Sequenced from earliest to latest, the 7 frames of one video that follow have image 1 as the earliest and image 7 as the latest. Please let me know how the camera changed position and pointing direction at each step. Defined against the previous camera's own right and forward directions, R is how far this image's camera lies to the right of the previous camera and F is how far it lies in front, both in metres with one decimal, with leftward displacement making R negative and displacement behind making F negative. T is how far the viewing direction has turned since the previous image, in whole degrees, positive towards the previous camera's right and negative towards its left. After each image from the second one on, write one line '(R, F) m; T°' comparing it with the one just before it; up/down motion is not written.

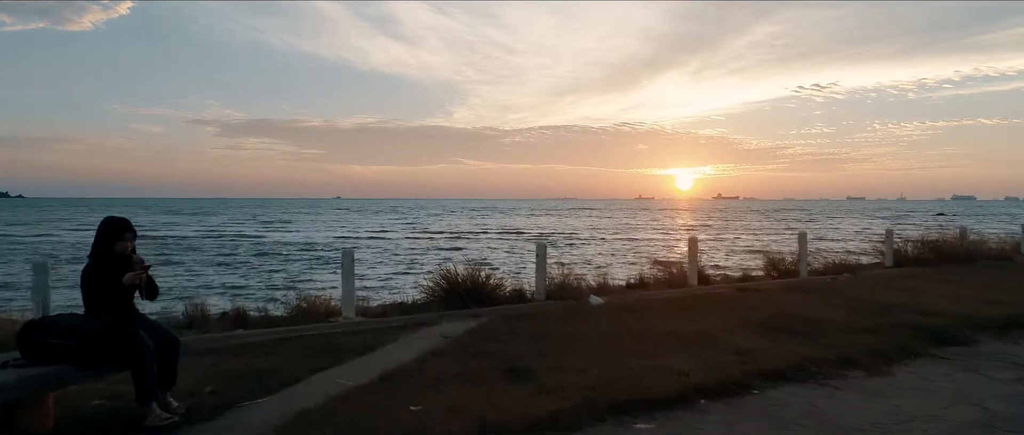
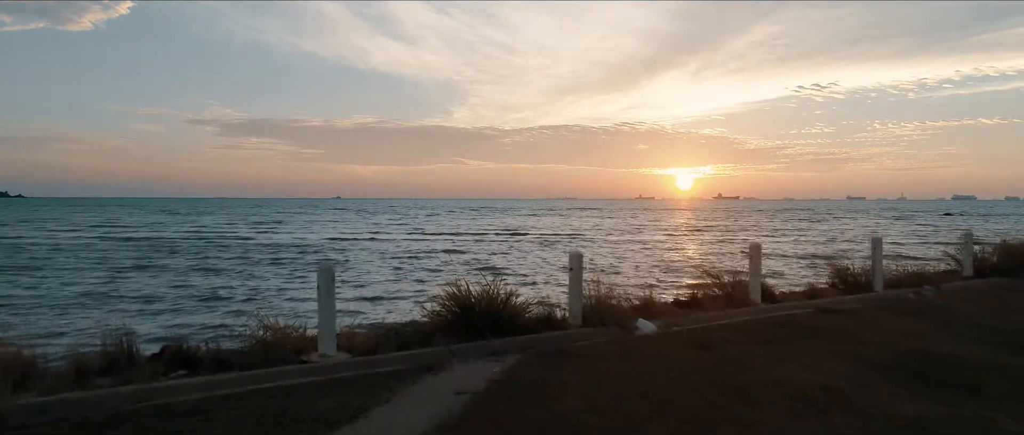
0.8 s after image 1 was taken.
(-0.3, +2.1) m; 0°
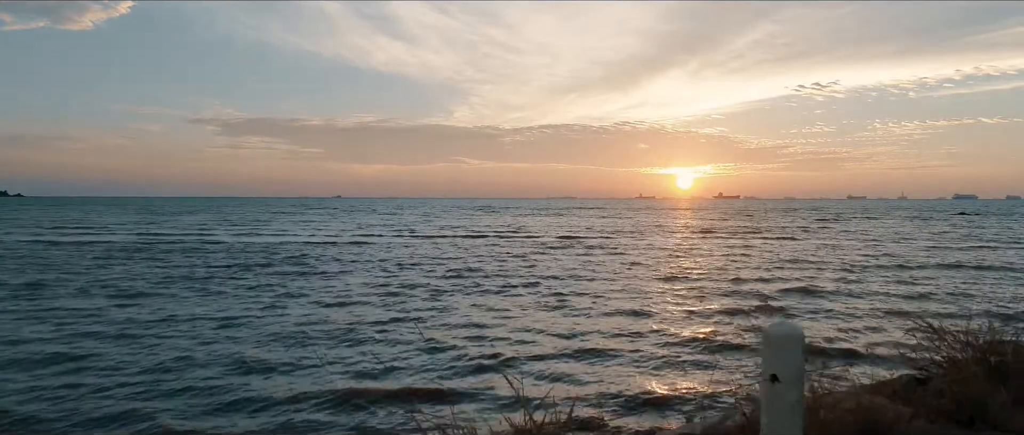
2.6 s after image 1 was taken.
(-0.4, +4.9) m; 0°
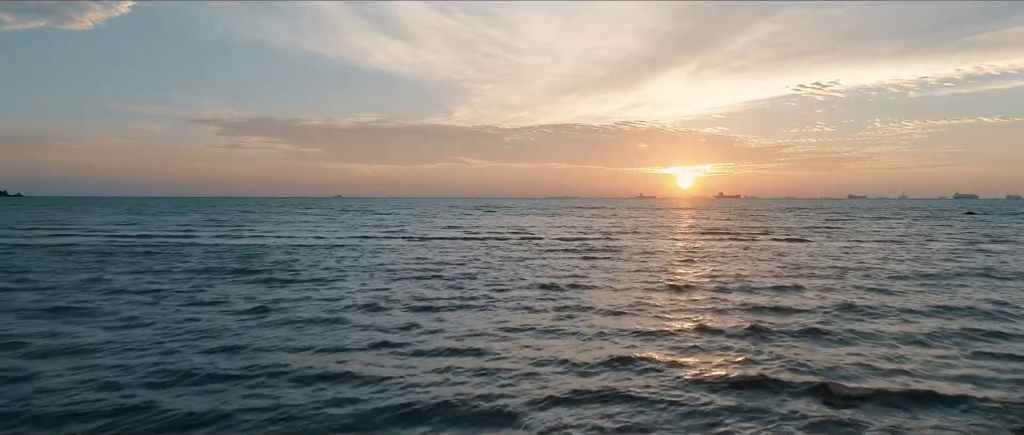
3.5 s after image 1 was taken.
(0.0, +2.5) m; 0°
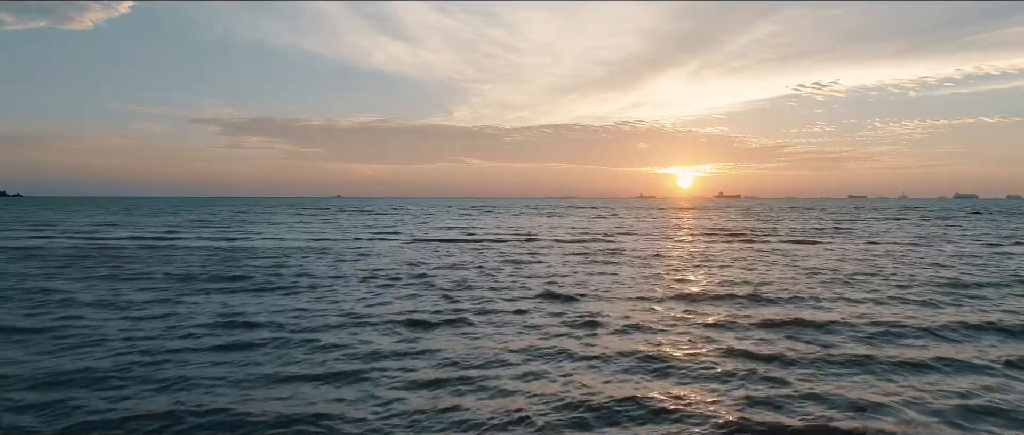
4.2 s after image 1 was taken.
(0.0, +1.9) m; 0°
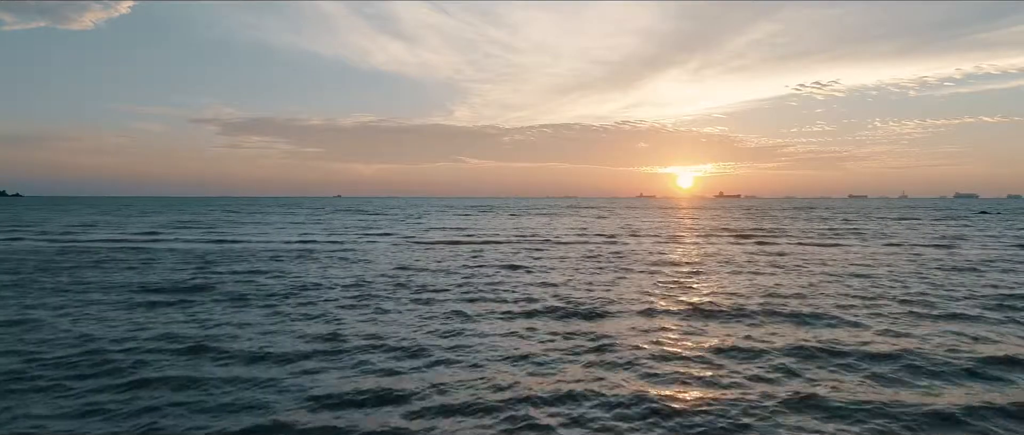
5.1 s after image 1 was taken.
(0.0, +2.5) m; 0°
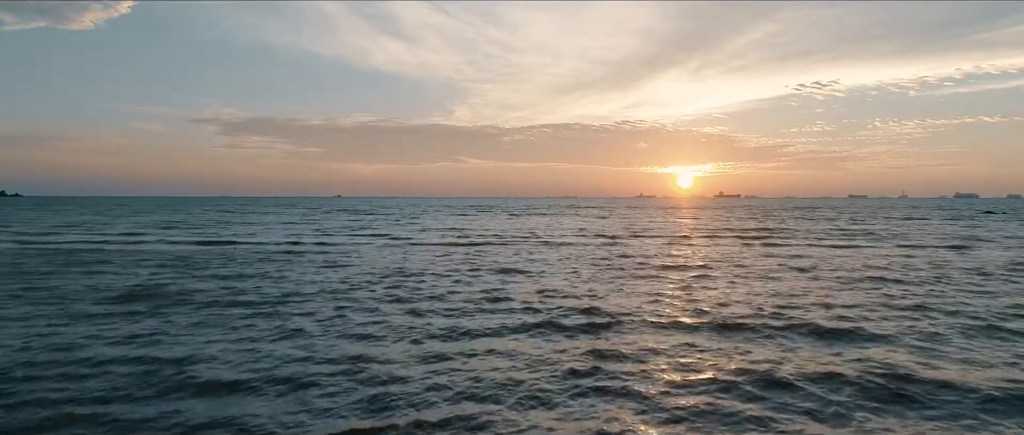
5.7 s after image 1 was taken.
(0.0, +1.7) m; 0°
